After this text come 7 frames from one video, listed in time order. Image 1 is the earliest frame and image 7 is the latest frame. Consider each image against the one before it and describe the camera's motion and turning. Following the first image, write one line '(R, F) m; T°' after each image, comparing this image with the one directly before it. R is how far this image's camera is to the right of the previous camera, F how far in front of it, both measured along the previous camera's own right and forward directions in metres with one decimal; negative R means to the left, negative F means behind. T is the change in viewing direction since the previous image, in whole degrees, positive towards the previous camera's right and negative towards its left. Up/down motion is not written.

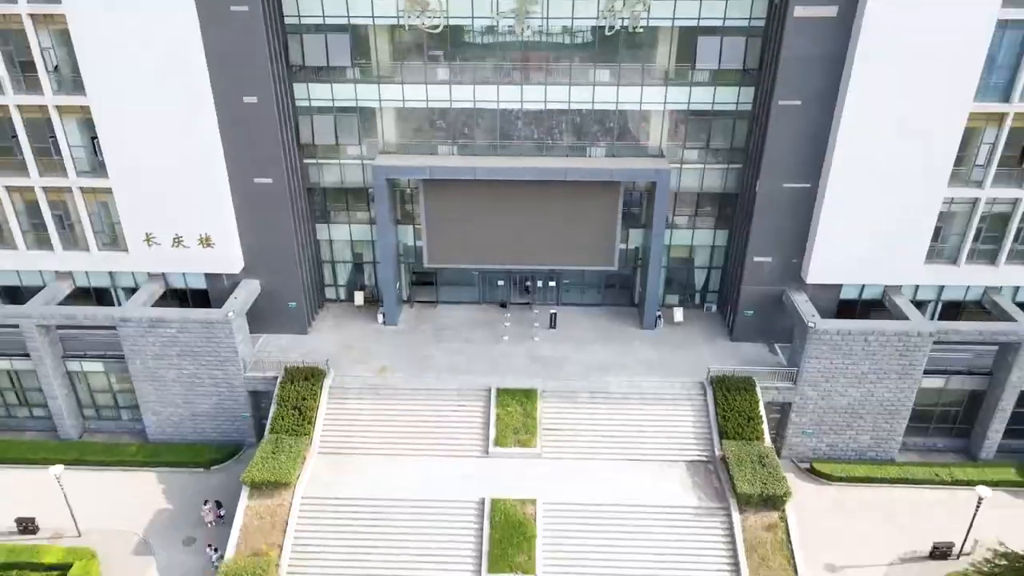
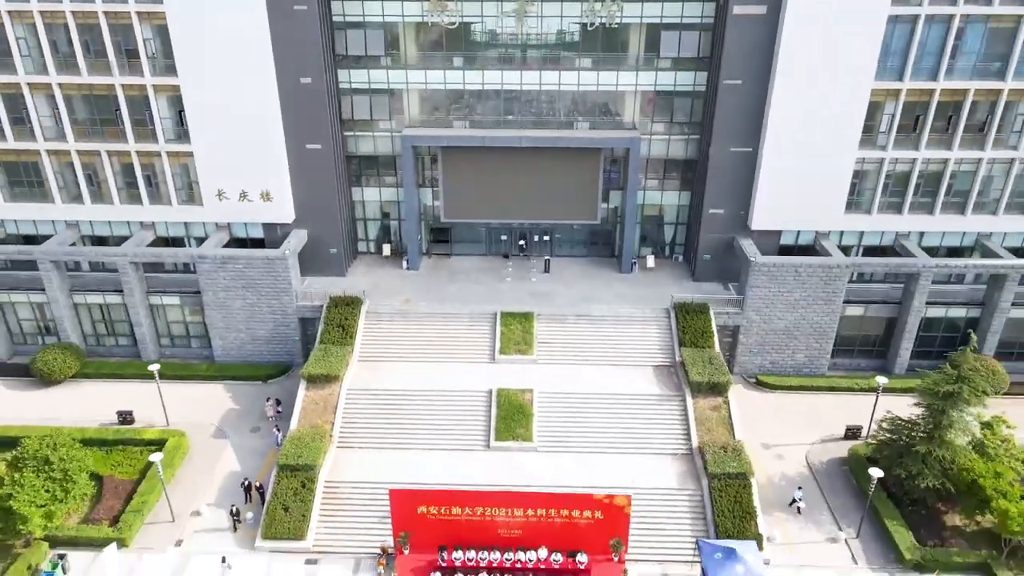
(-0.1, -5.8) m; 0°
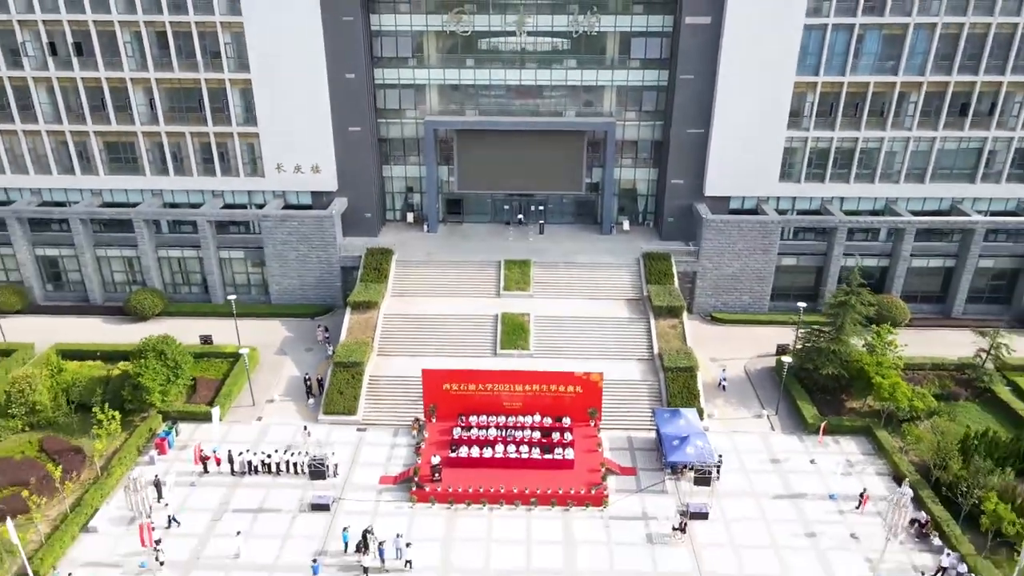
(-0.1, -7.4) m; 0°
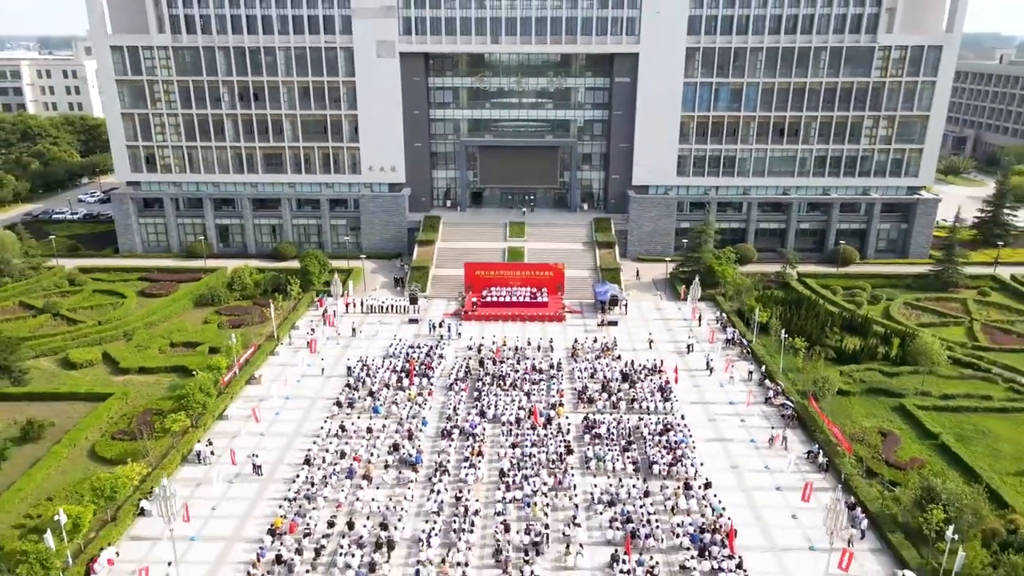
(-0.3, -22.8) m; 0°
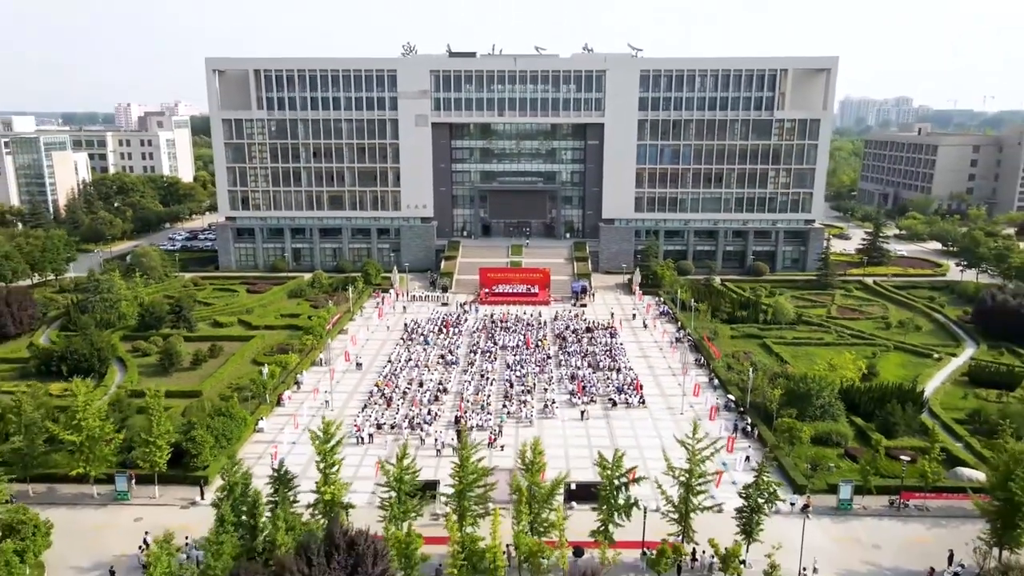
(-0.2, -20.8) m; 0°
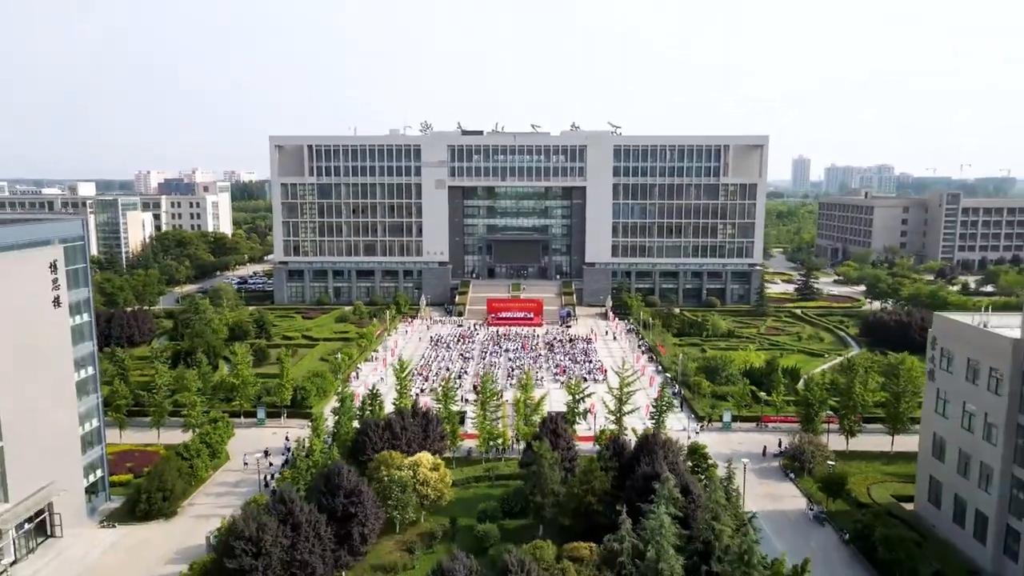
(-0.2, -19.4) m; 0°
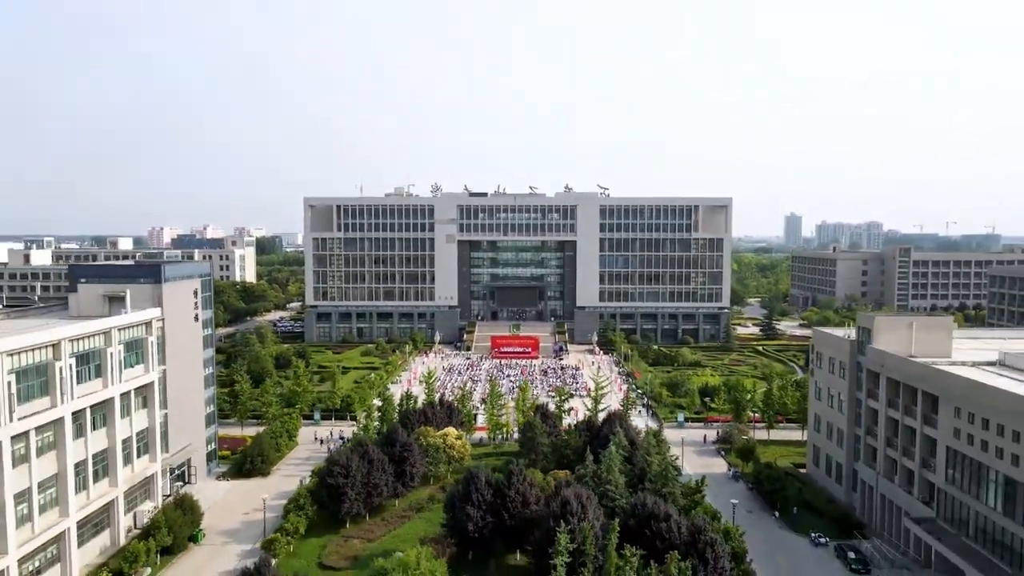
(-0.1, -15.6) m; 0°
